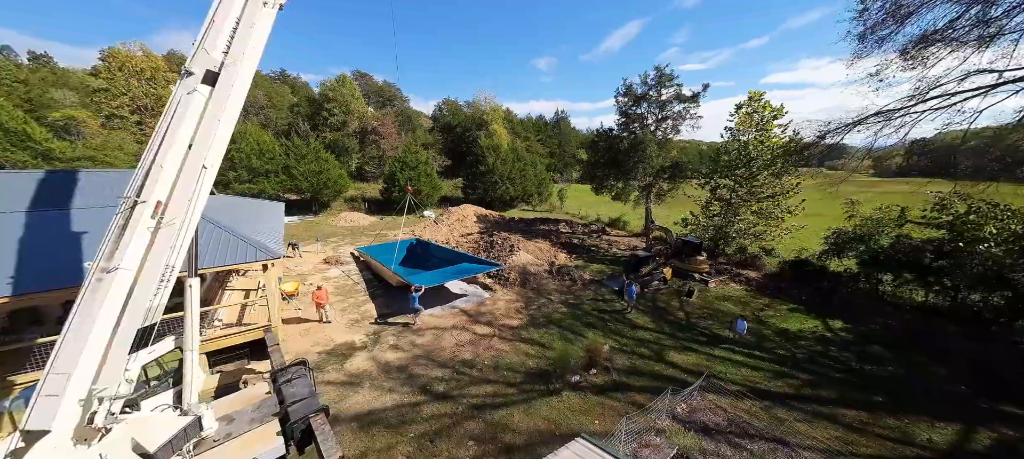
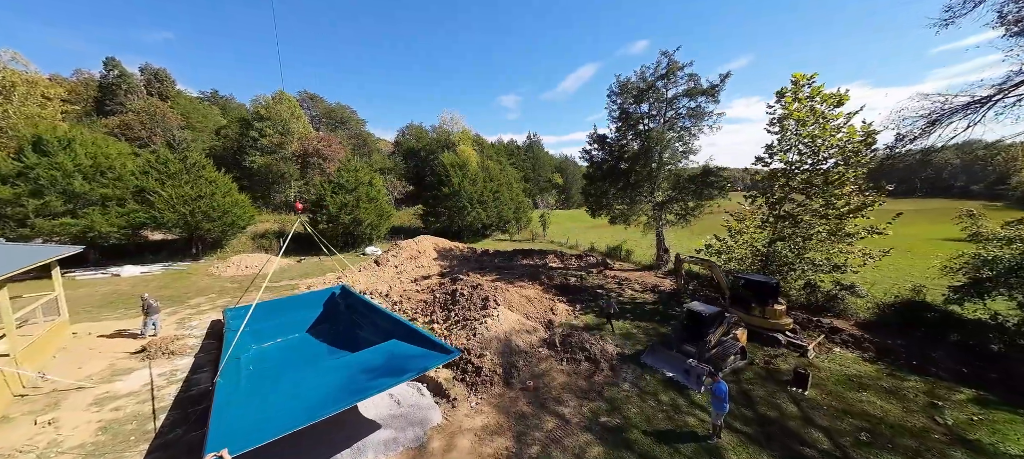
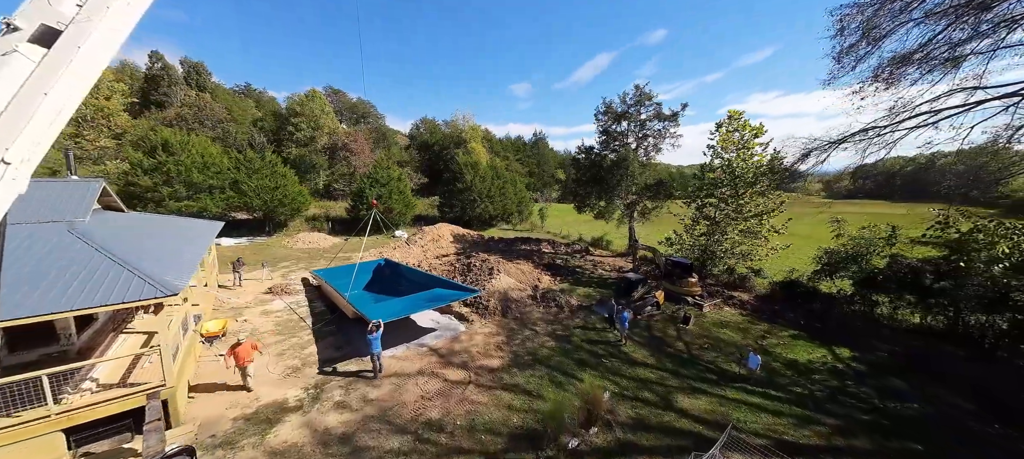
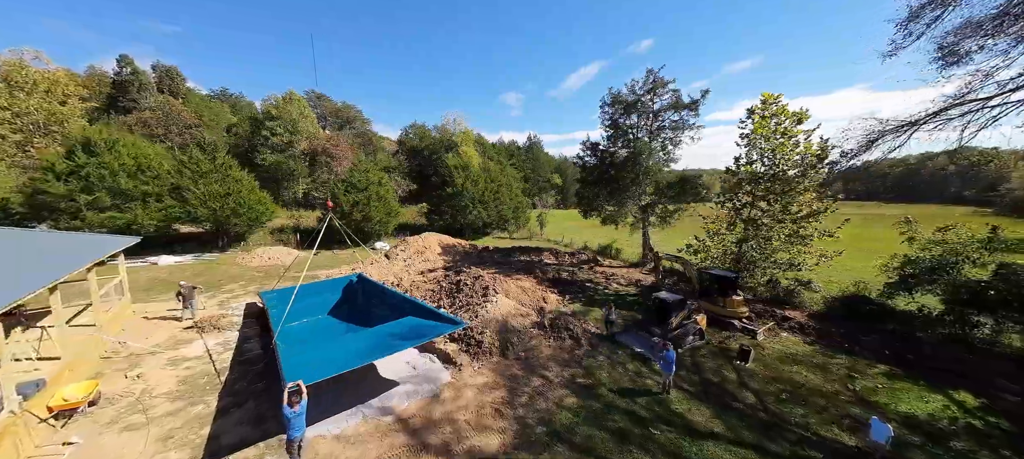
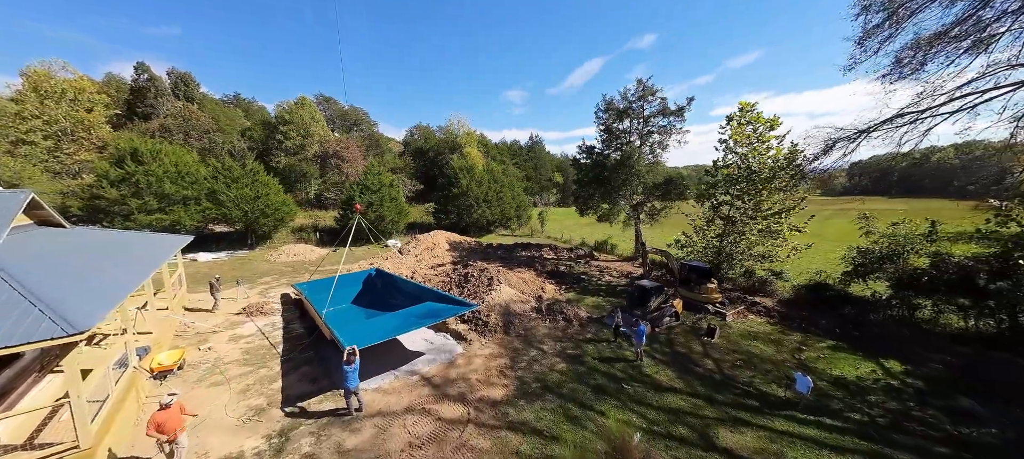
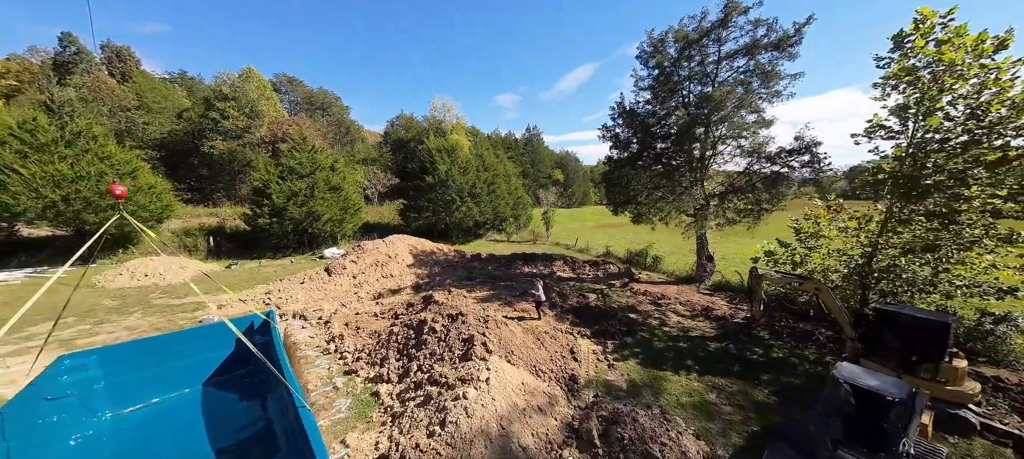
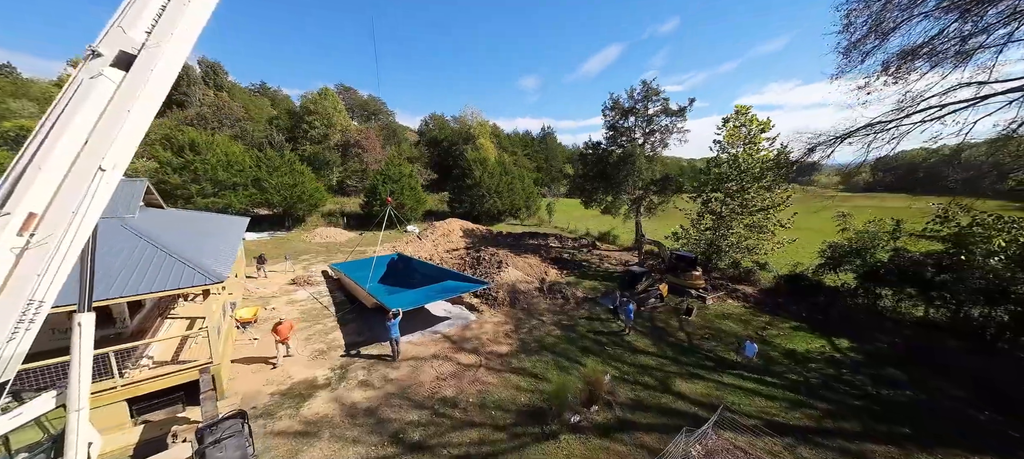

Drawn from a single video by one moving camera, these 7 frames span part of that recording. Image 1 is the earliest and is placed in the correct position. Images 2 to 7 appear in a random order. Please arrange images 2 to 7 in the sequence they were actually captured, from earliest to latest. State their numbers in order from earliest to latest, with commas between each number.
7, 3, 5, 4, 2, 6
